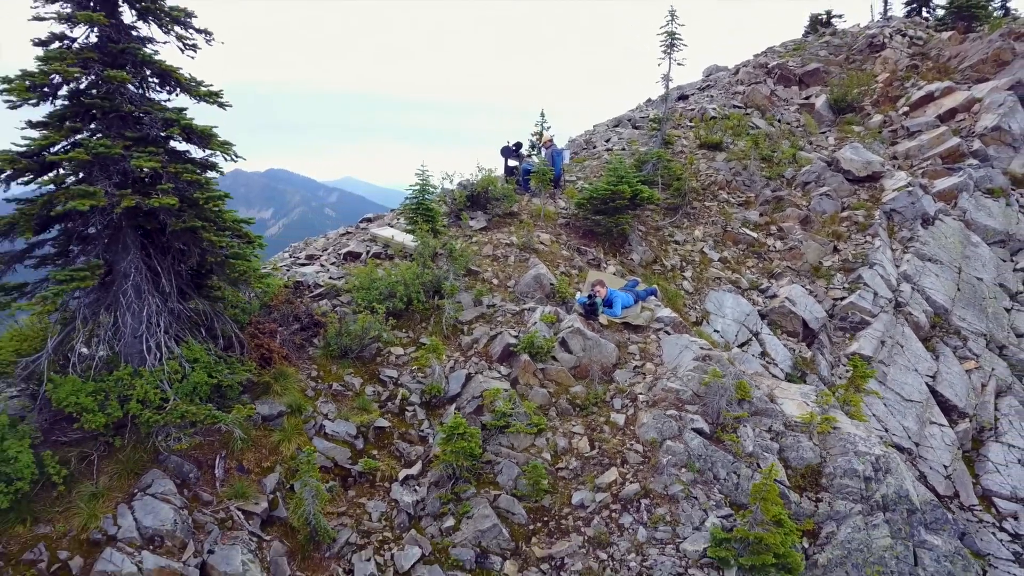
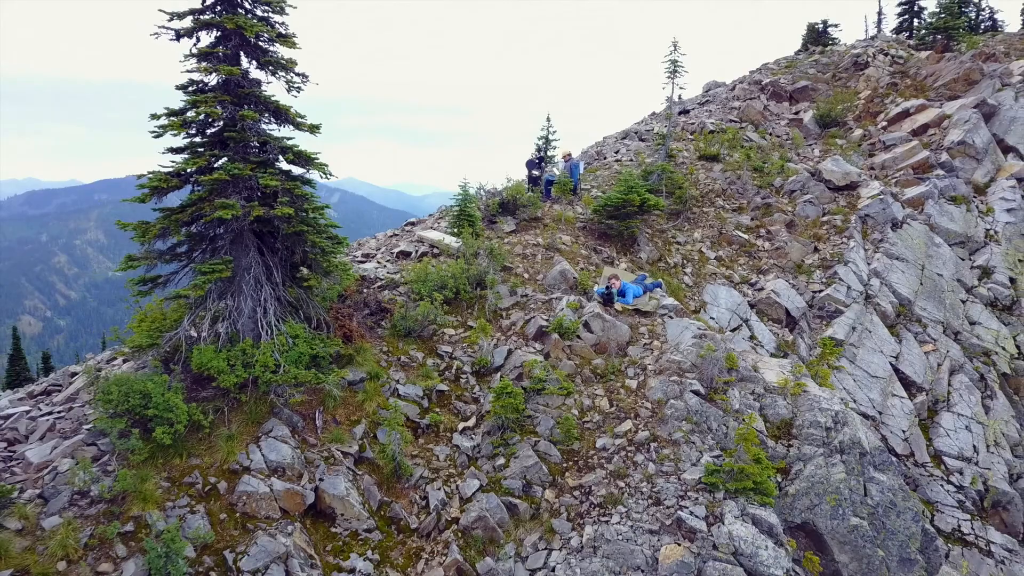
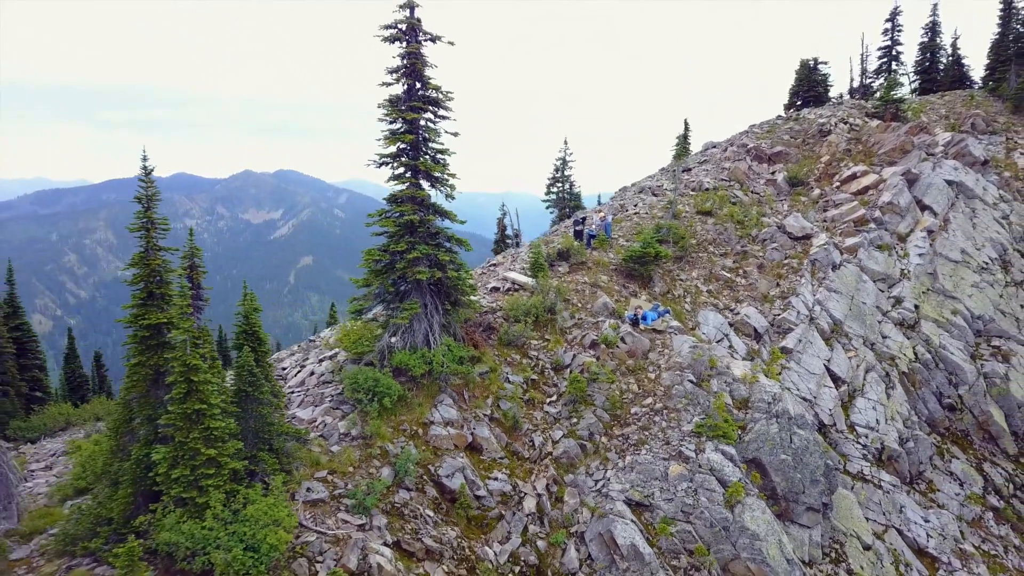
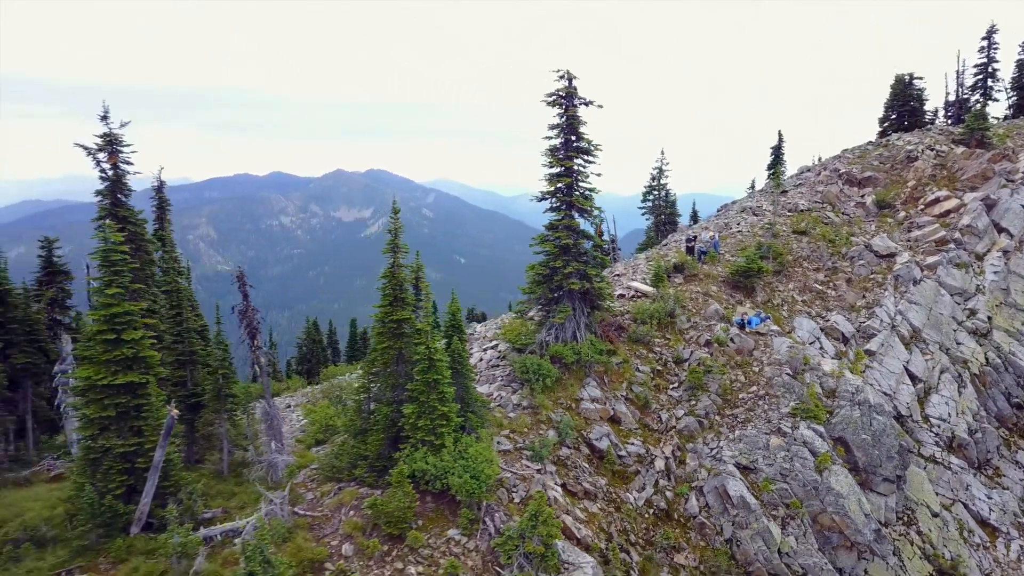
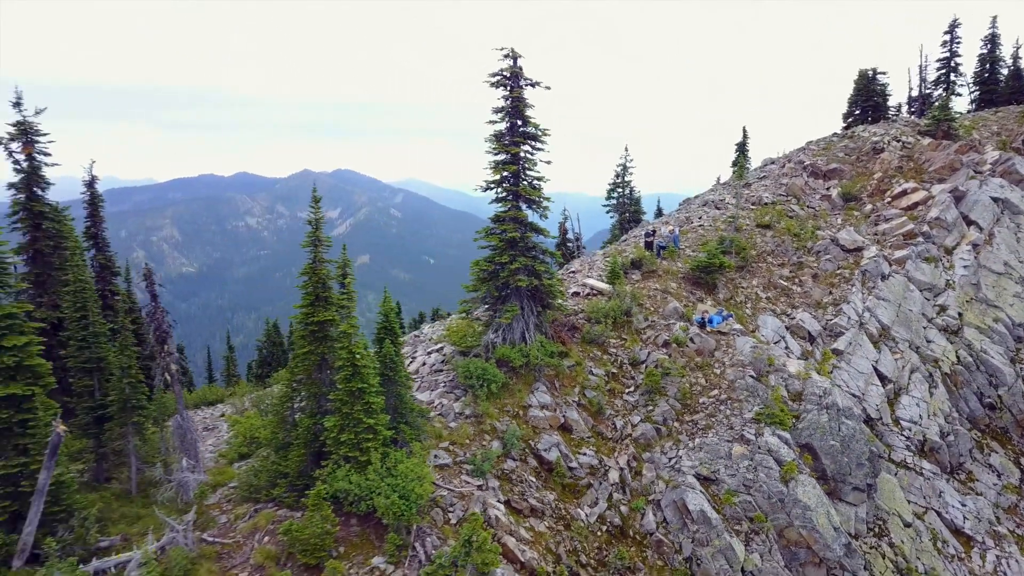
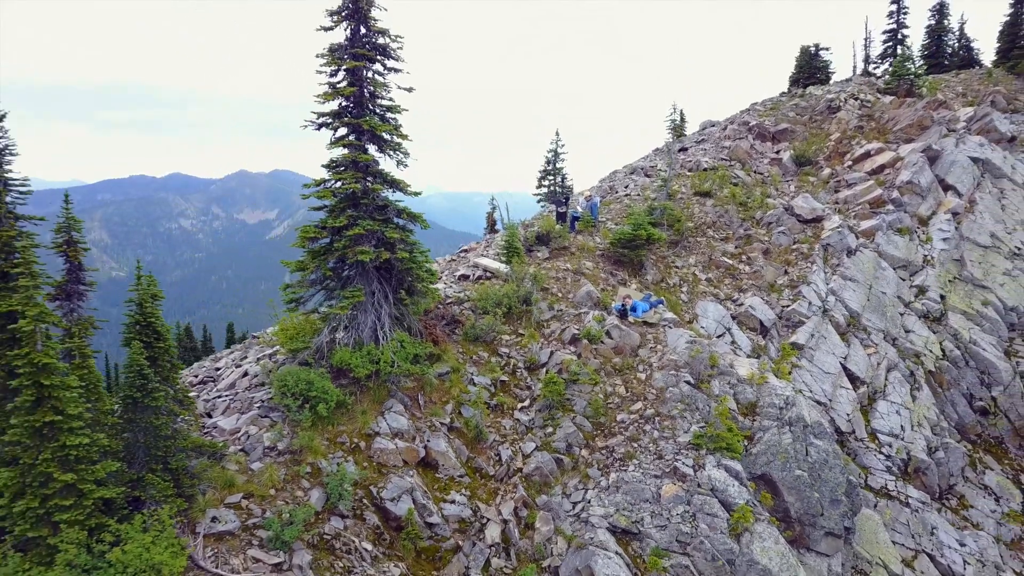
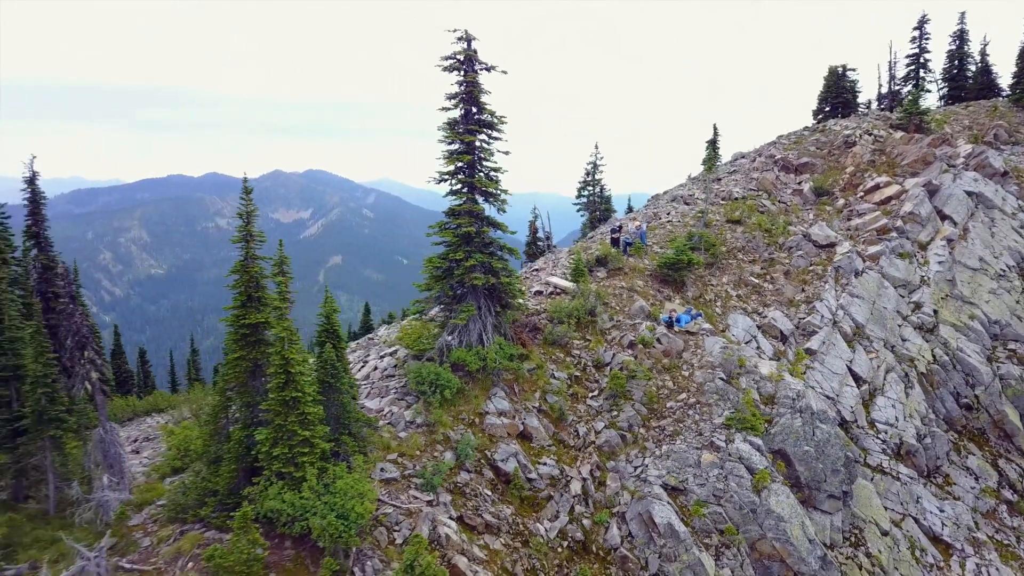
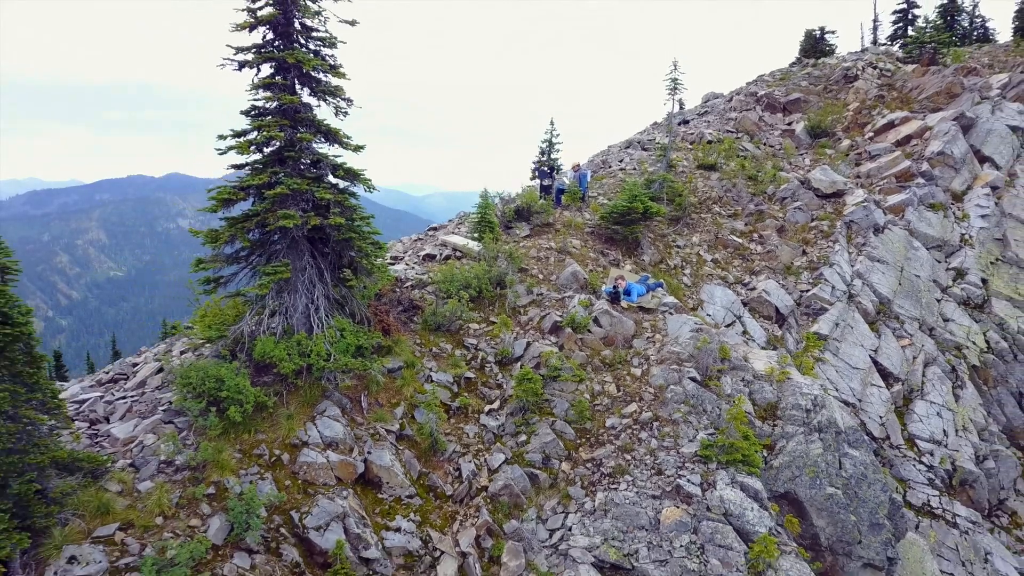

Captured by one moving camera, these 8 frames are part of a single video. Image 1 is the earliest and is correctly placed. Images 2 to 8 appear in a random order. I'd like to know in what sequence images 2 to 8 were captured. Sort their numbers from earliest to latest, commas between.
2, 8, 6, 3, 7, 5, 4
